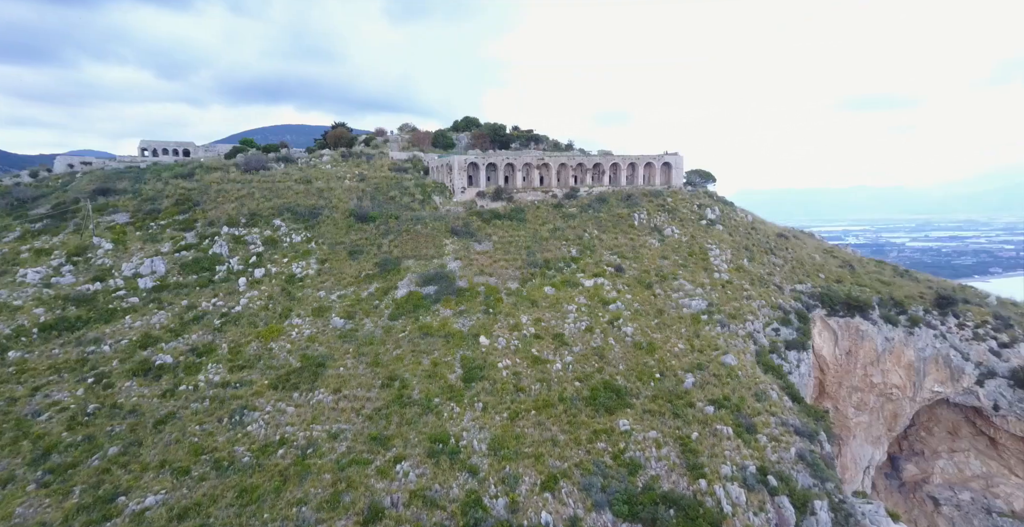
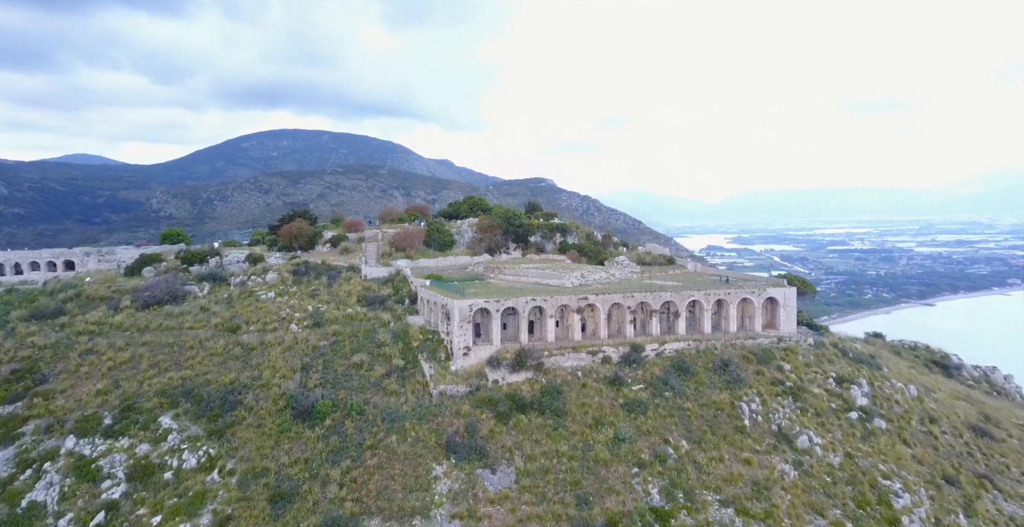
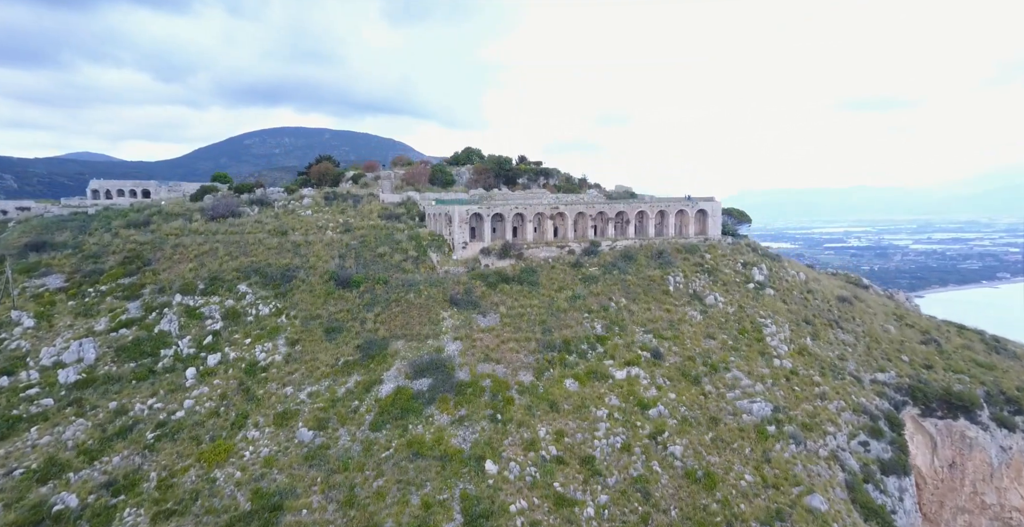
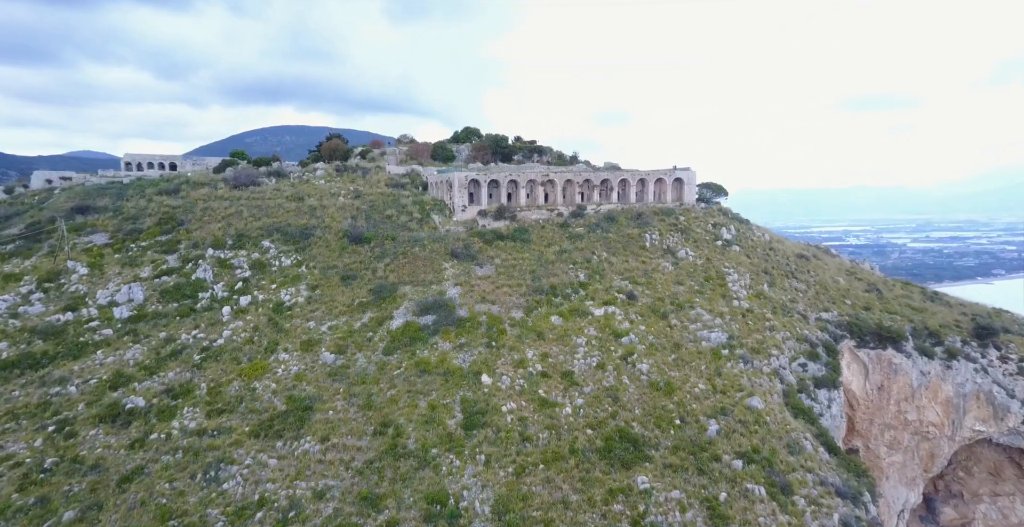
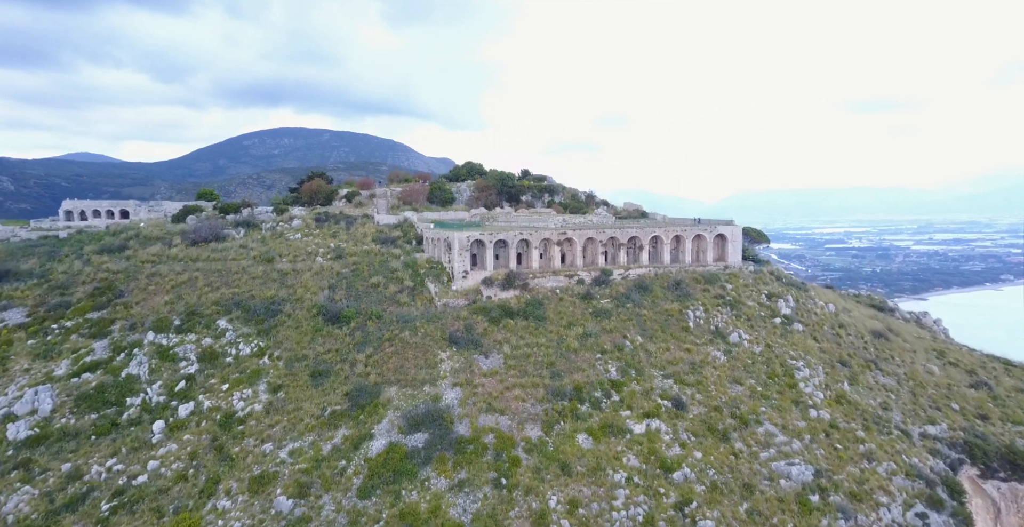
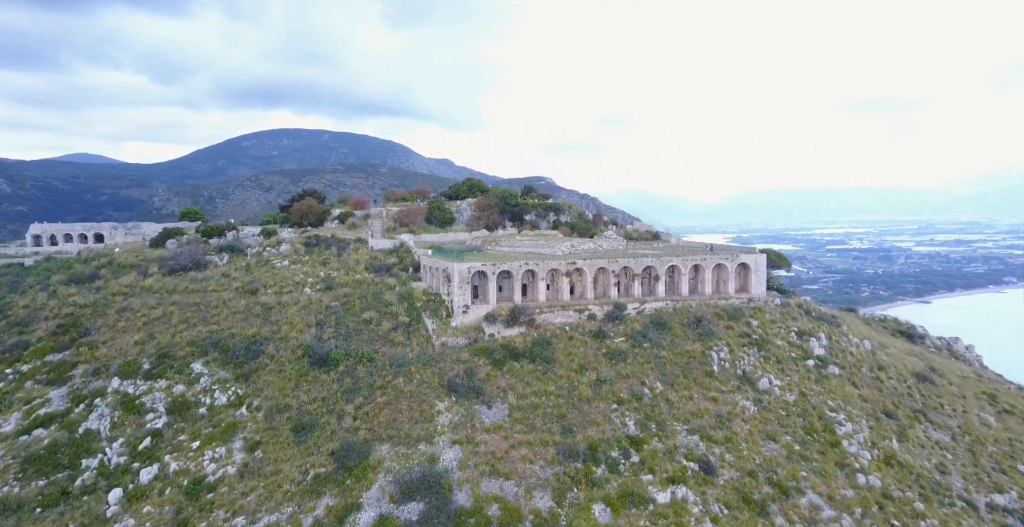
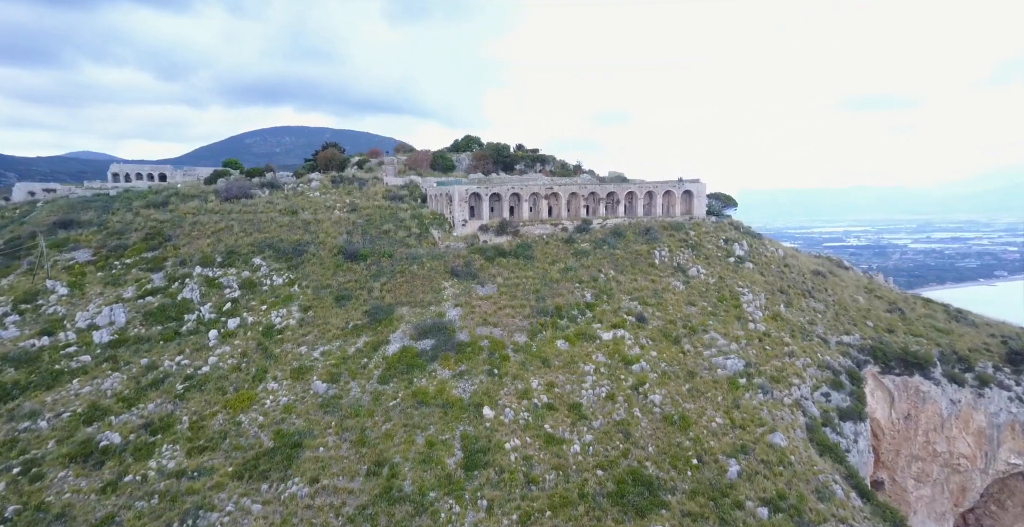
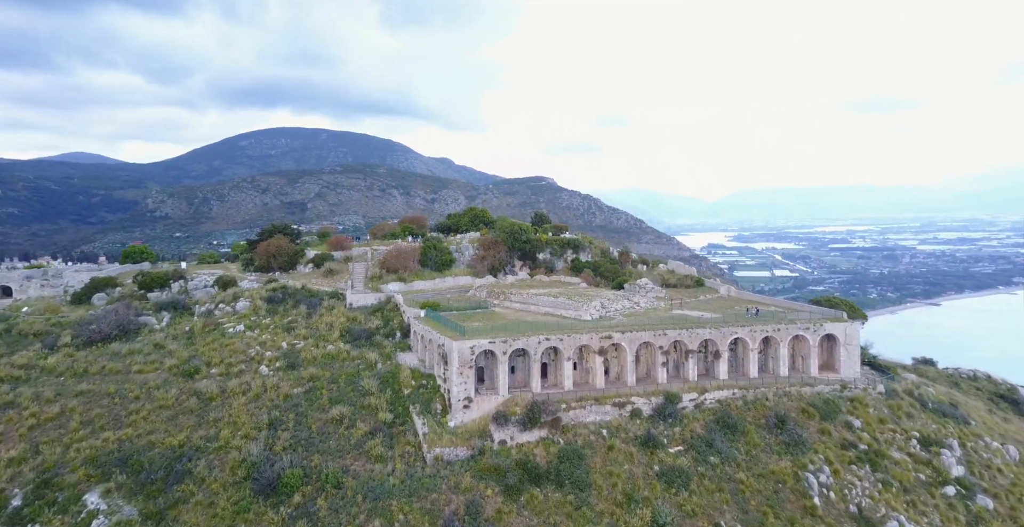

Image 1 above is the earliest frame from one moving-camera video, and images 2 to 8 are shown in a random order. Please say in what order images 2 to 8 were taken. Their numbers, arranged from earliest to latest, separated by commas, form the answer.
4, 7, 3, 5, 6, 2, 8
